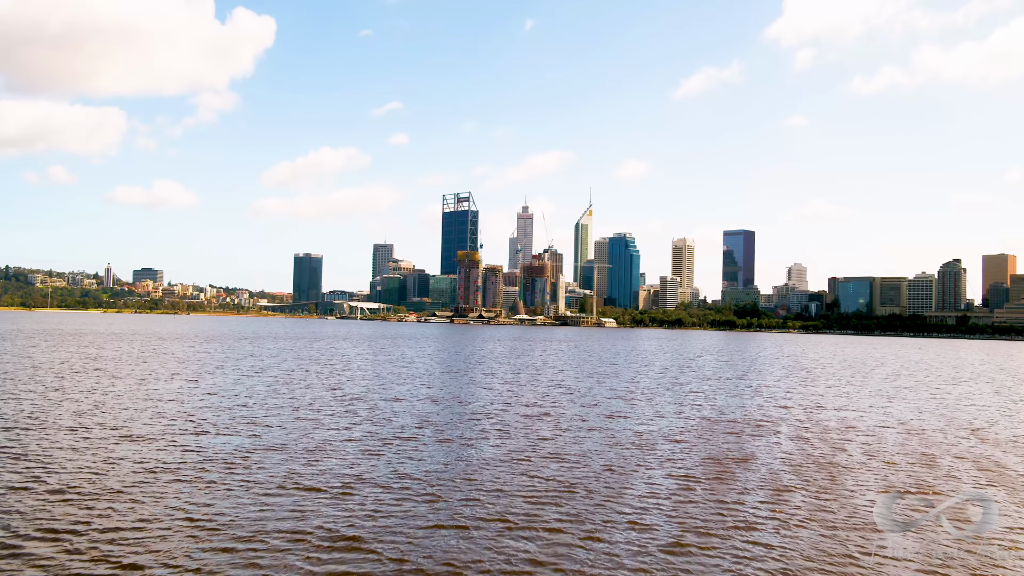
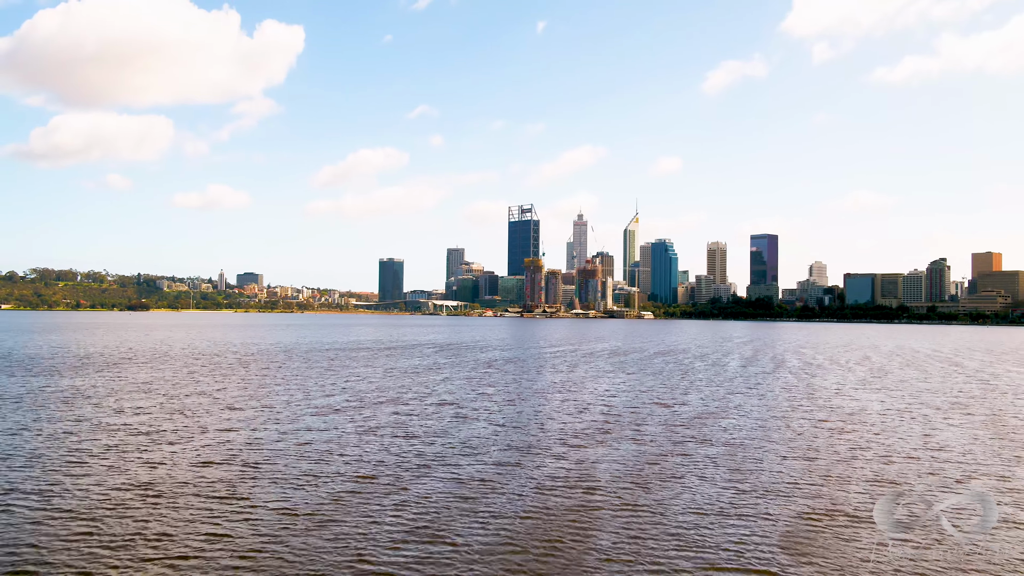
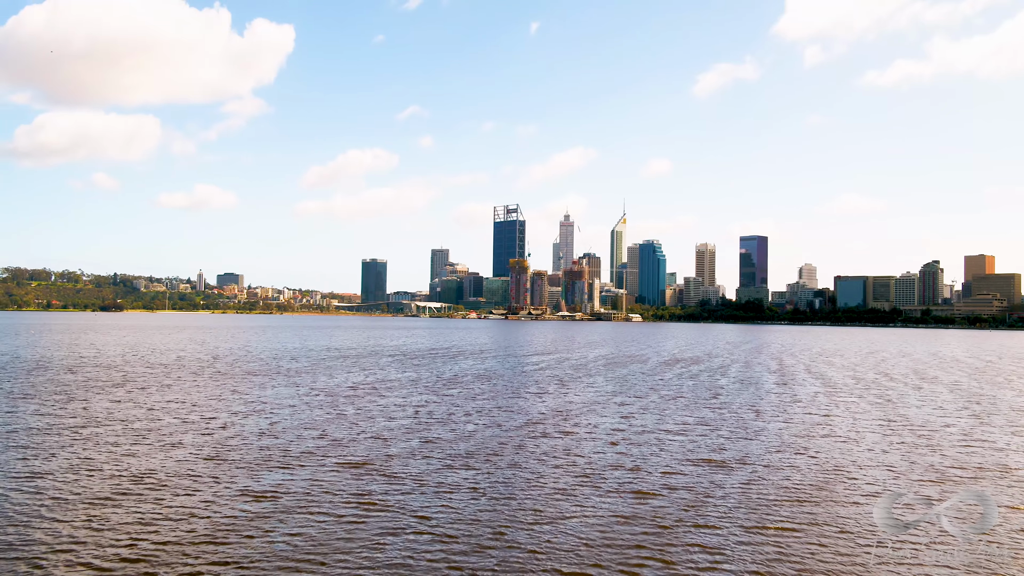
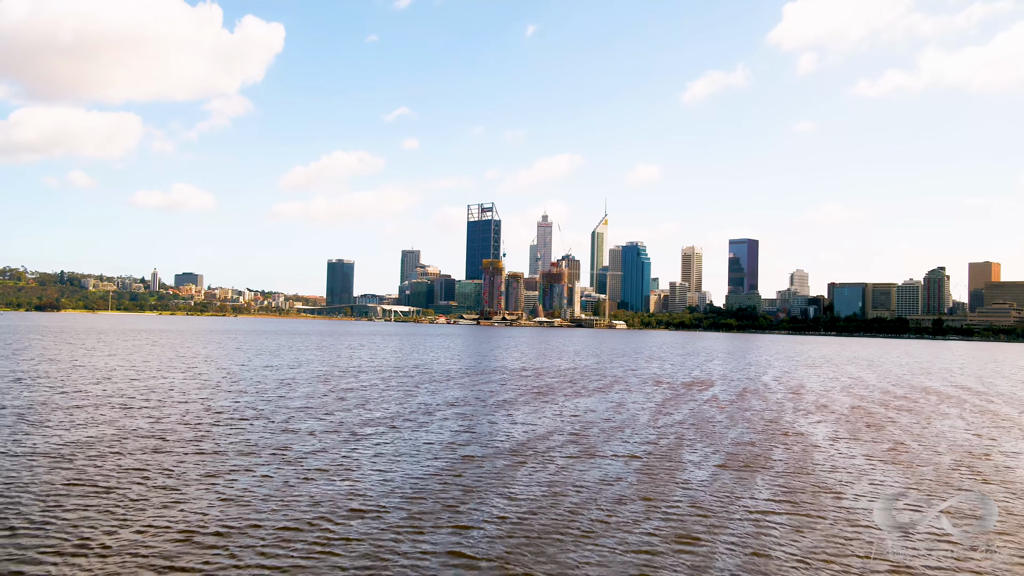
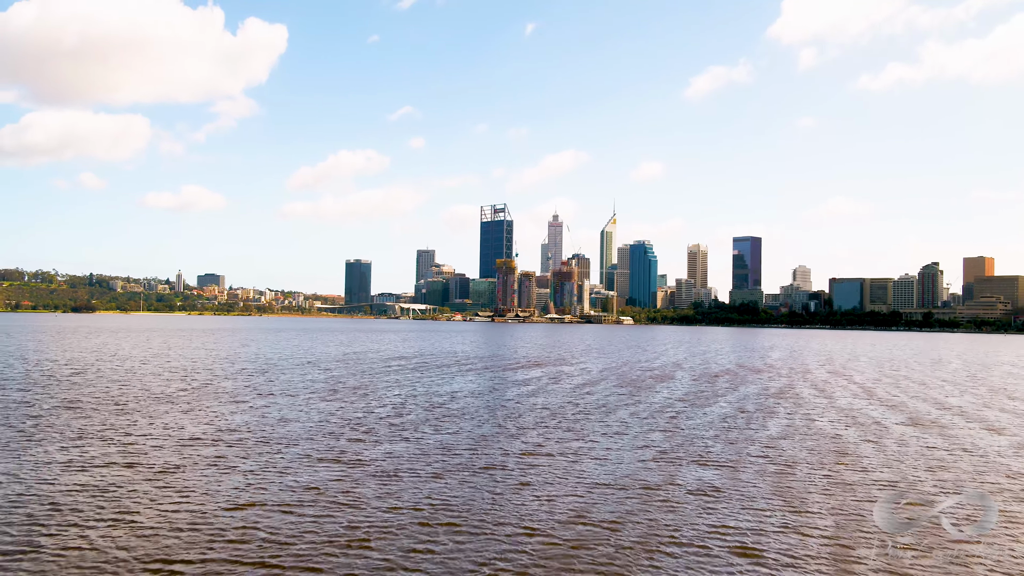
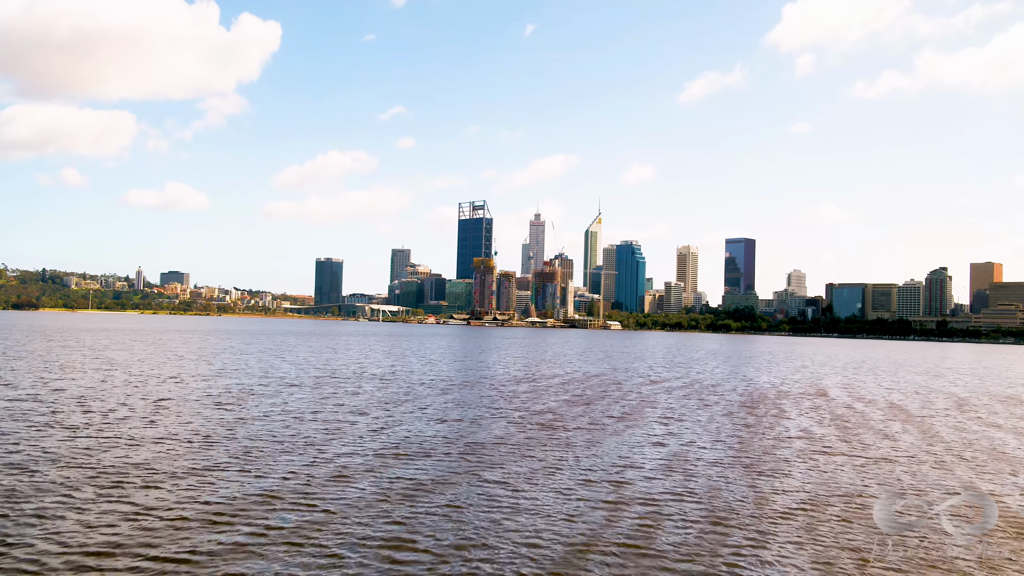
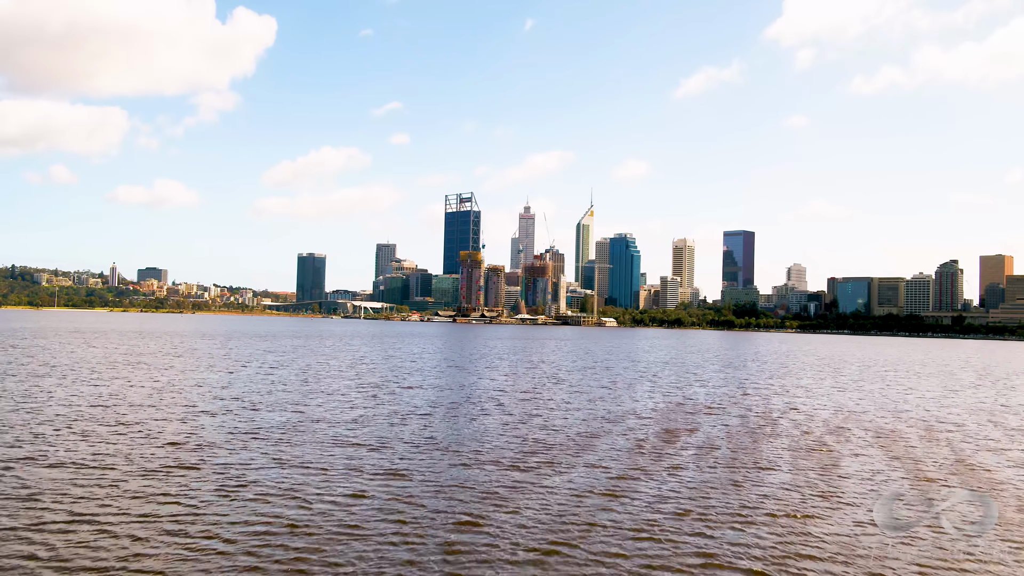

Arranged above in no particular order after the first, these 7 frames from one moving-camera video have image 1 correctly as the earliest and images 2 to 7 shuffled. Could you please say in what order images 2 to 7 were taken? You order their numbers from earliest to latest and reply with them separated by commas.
7, 6, 4, 5, 3, 2
